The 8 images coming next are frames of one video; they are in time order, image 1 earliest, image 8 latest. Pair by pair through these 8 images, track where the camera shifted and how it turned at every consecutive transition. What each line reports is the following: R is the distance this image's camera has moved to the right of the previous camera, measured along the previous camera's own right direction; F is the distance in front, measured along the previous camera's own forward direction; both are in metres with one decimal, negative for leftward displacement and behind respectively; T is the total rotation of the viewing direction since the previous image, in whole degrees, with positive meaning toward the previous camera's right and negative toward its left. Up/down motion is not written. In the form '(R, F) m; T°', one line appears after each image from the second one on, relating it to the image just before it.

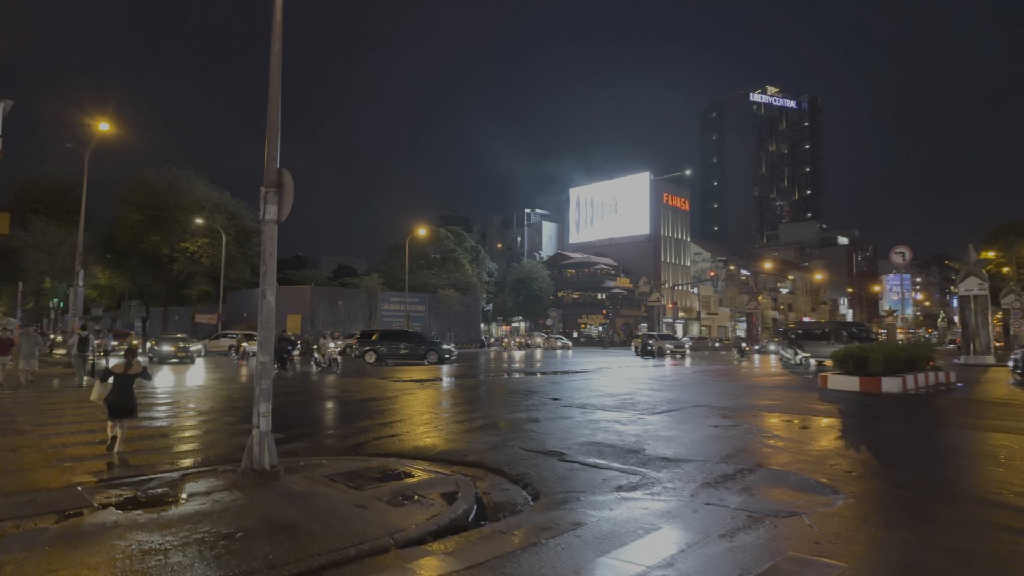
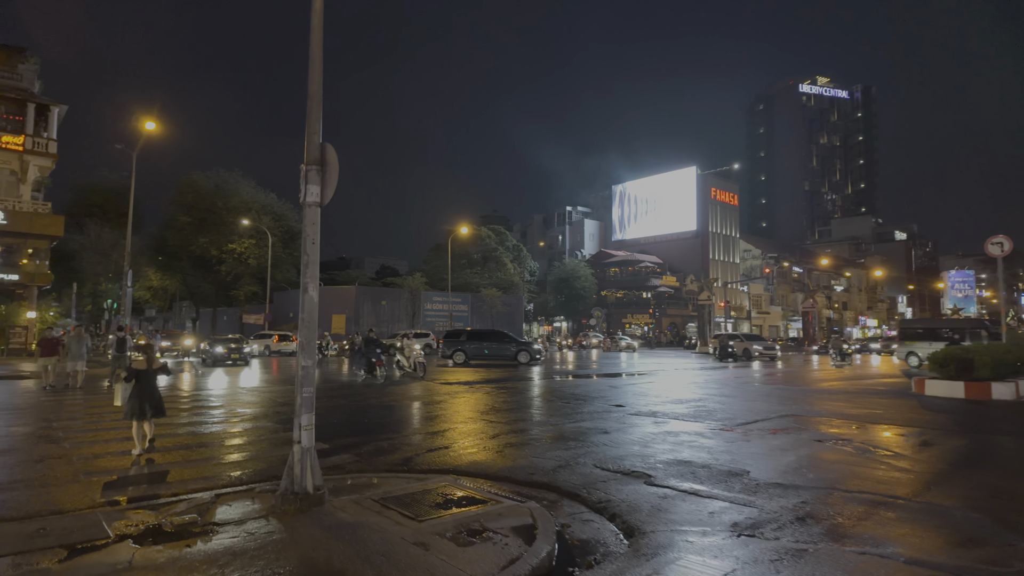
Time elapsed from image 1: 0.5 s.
(-0.4, +1.1) m; -4°
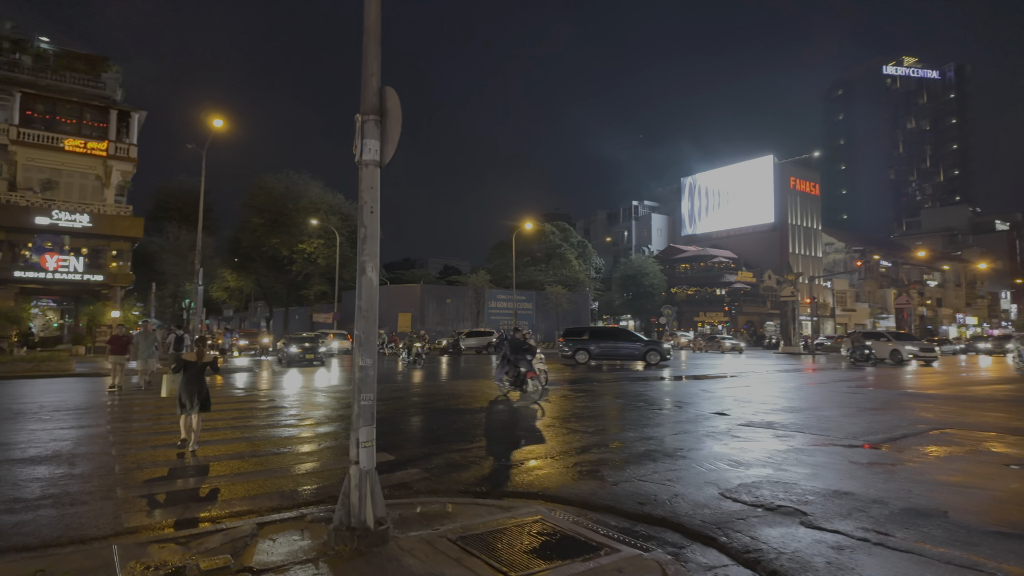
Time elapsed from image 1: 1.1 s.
(-0.4, +1.4) m; -6°
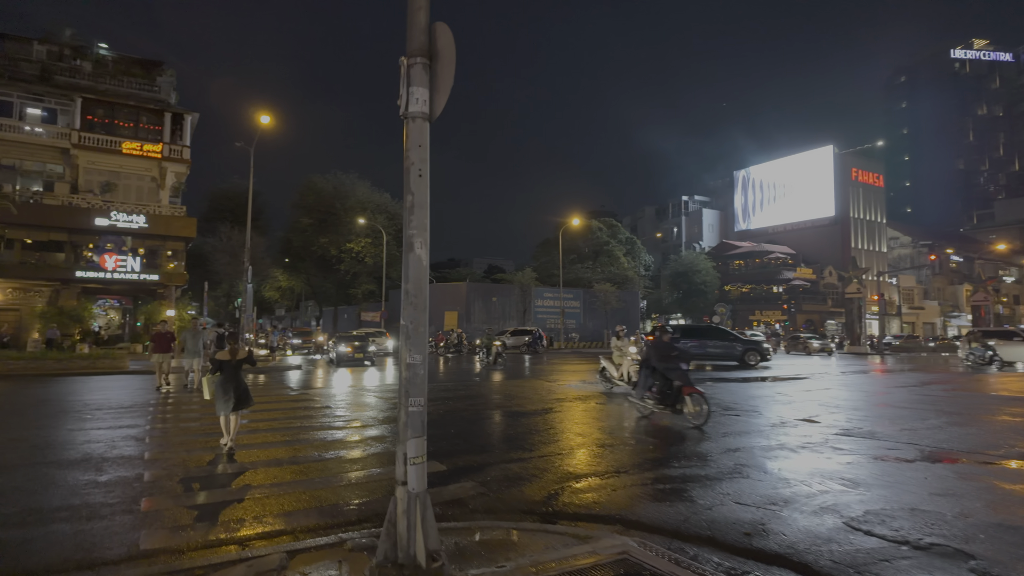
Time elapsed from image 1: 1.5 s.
(-0.2, +0.9) m; -4°
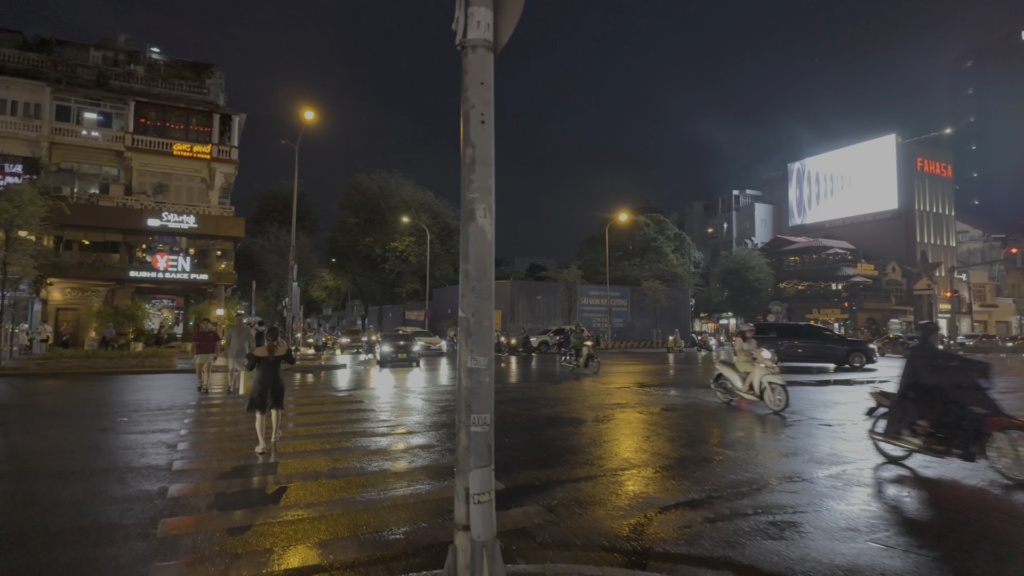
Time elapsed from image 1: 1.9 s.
(-0.2, +0.9) m; -4°
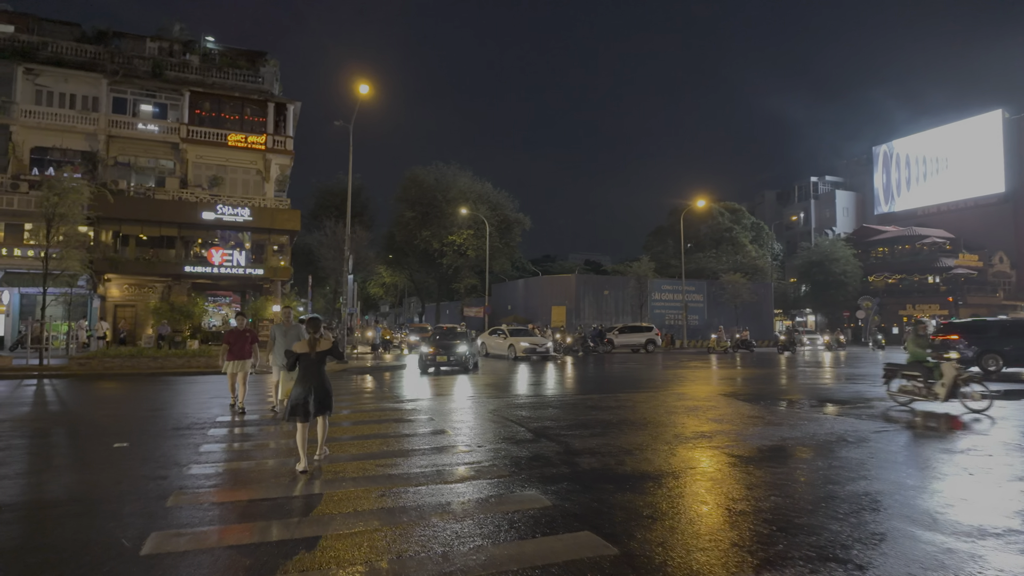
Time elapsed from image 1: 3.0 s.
(-0.8, +2.7) m; -5°
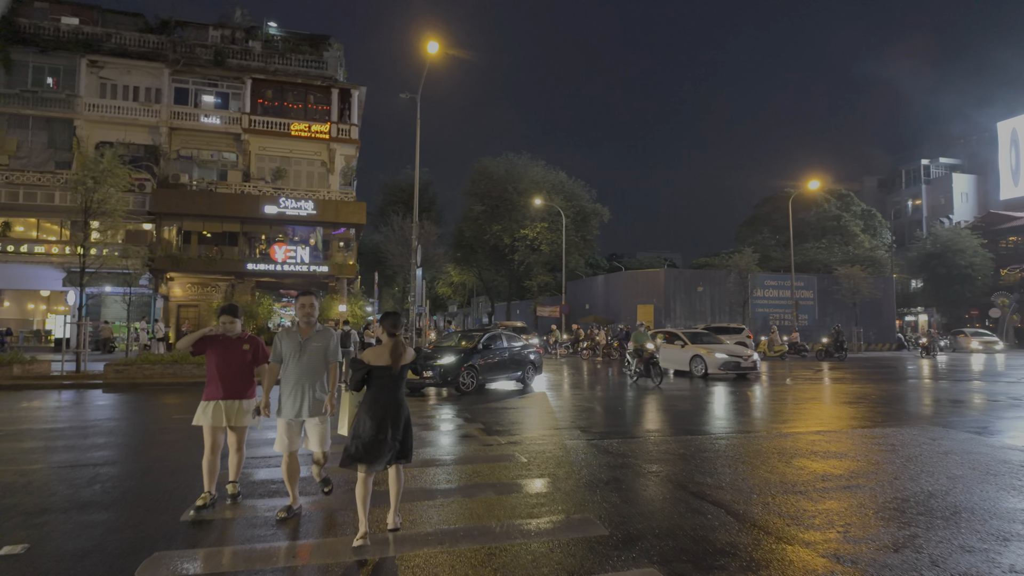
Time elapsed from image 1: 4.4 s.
(-1.0, +3.4) m; -6°
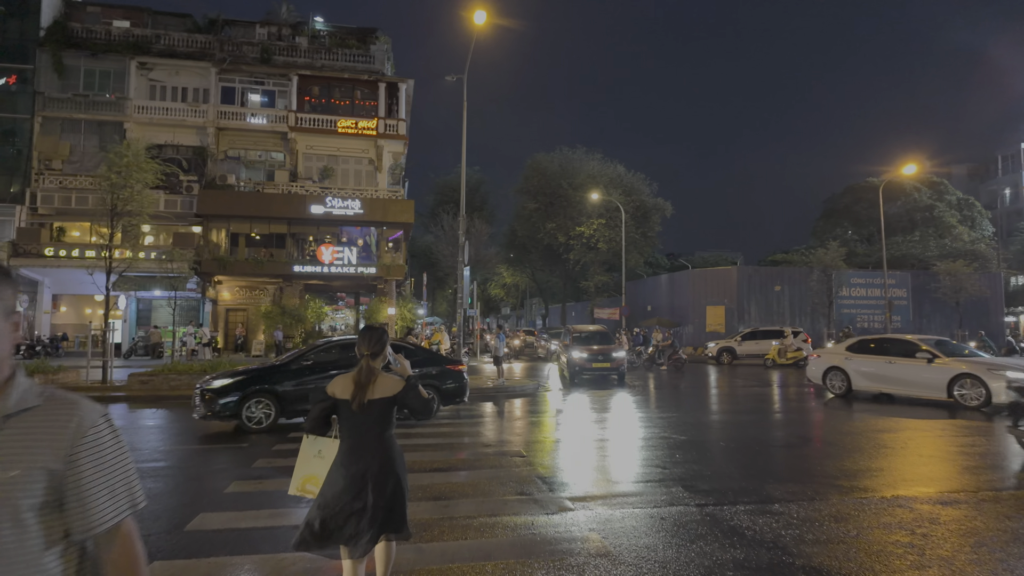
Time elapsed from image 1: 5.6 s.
(-0.2, +2.1) m; -5°
